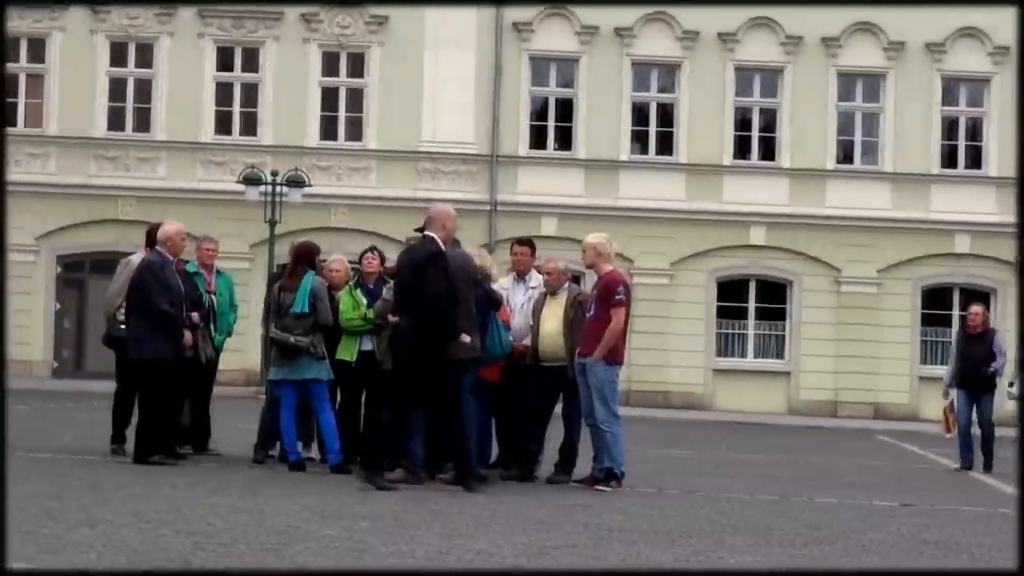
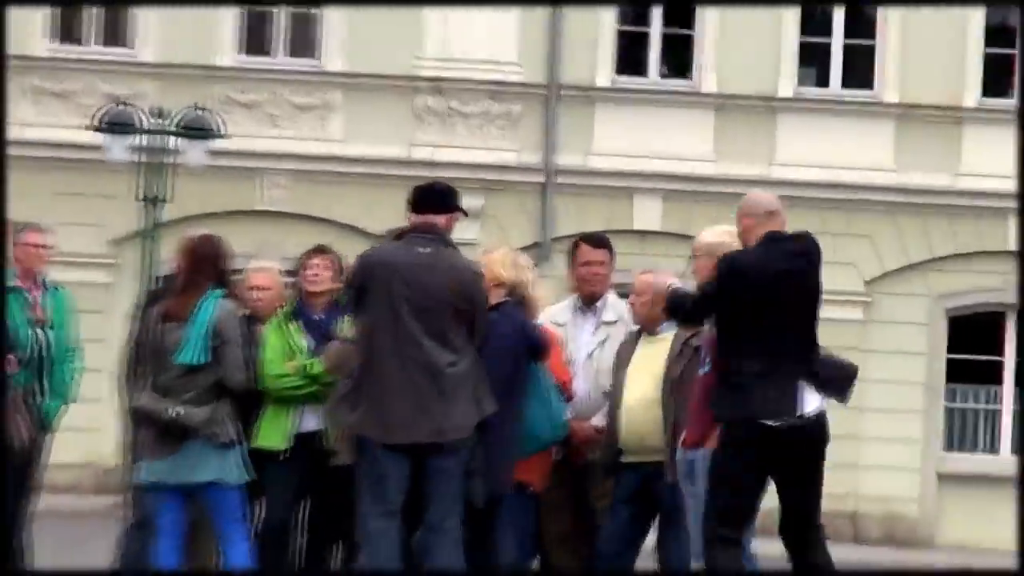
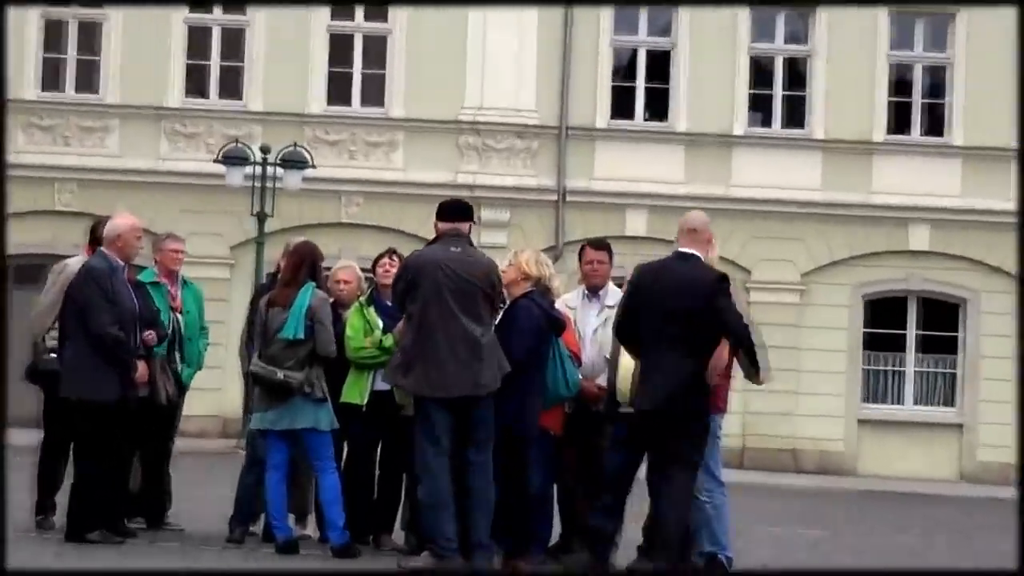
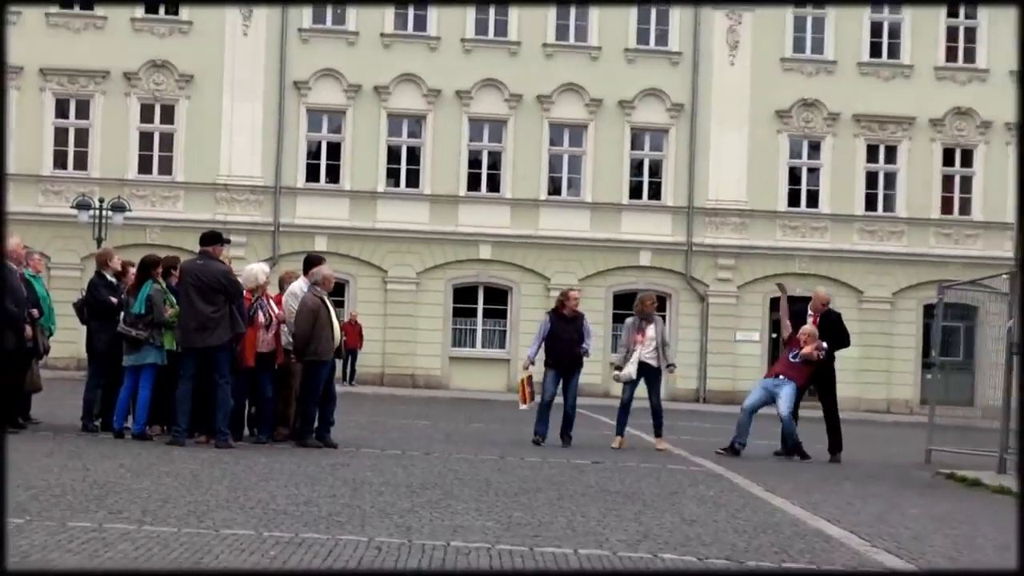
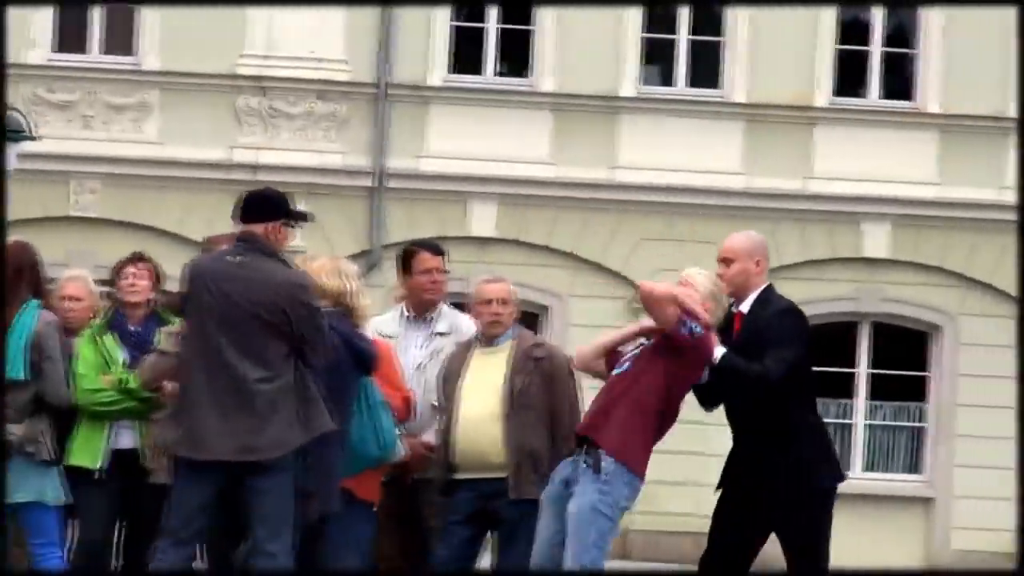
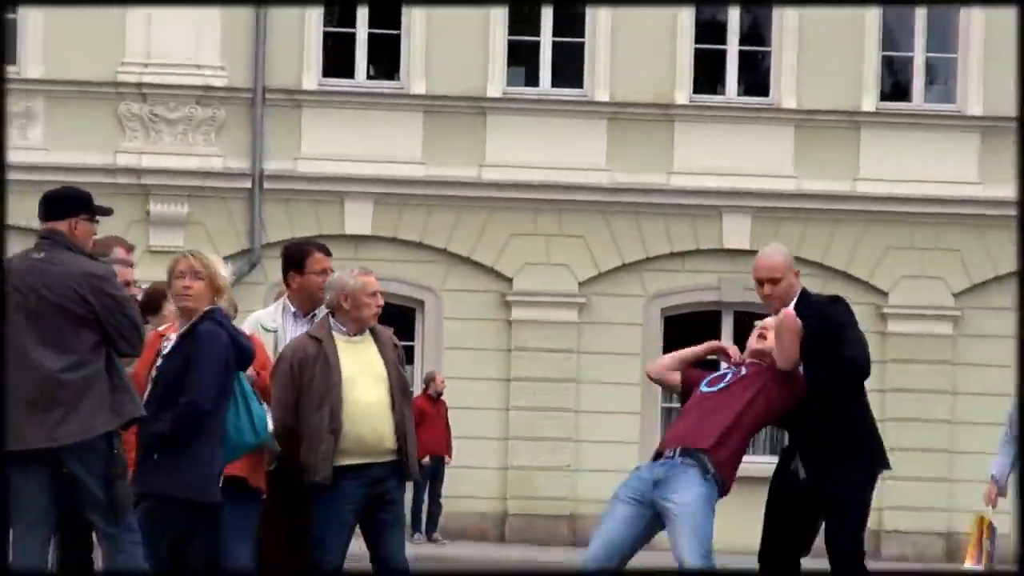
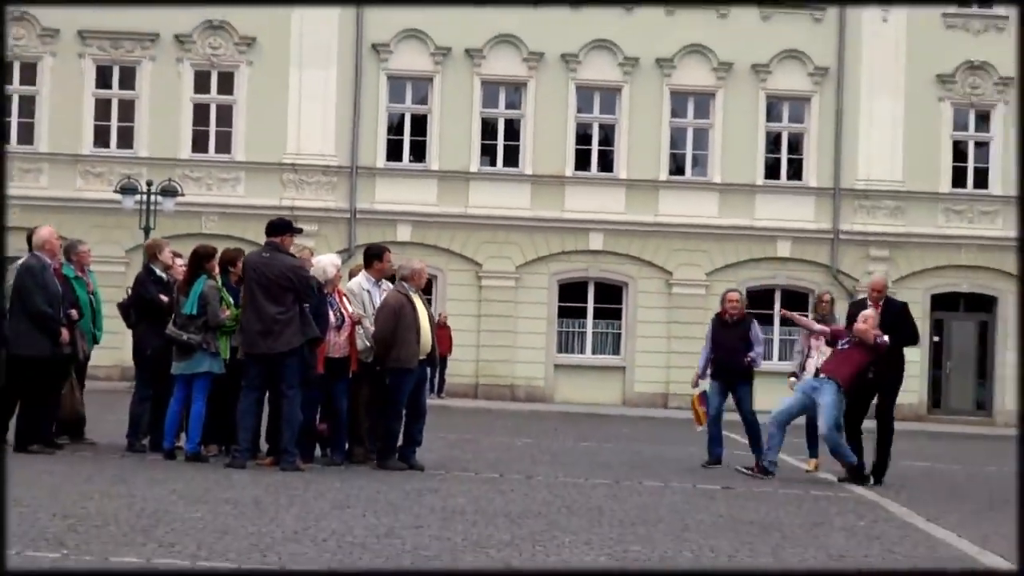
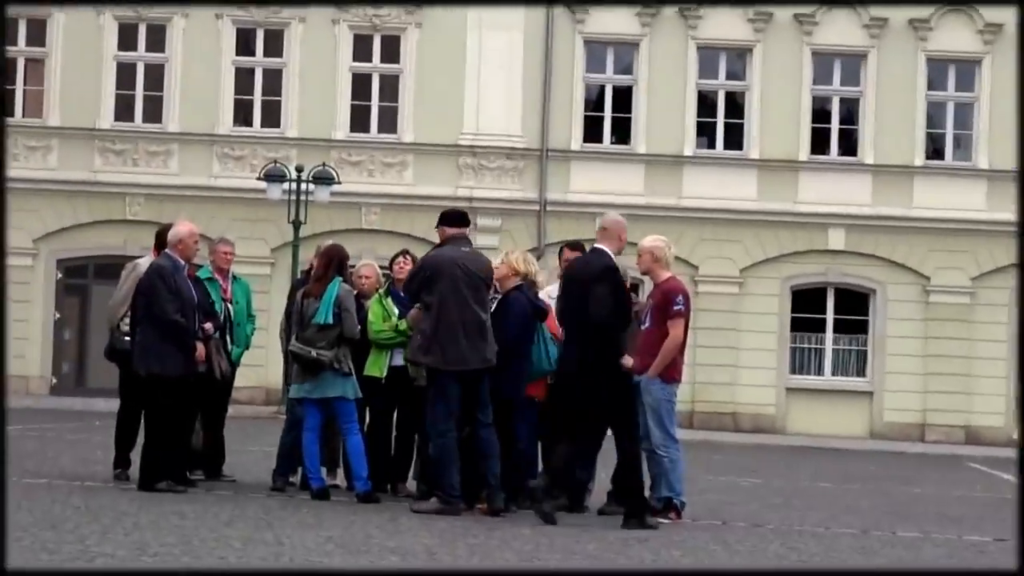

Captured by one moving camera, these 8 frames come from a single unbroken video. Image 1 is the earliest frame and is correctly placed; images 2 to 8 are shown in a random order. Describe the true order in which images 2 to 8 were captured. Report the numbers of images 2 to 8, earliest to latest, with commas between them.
8, 3, 2, 5, 6, 7, 4
